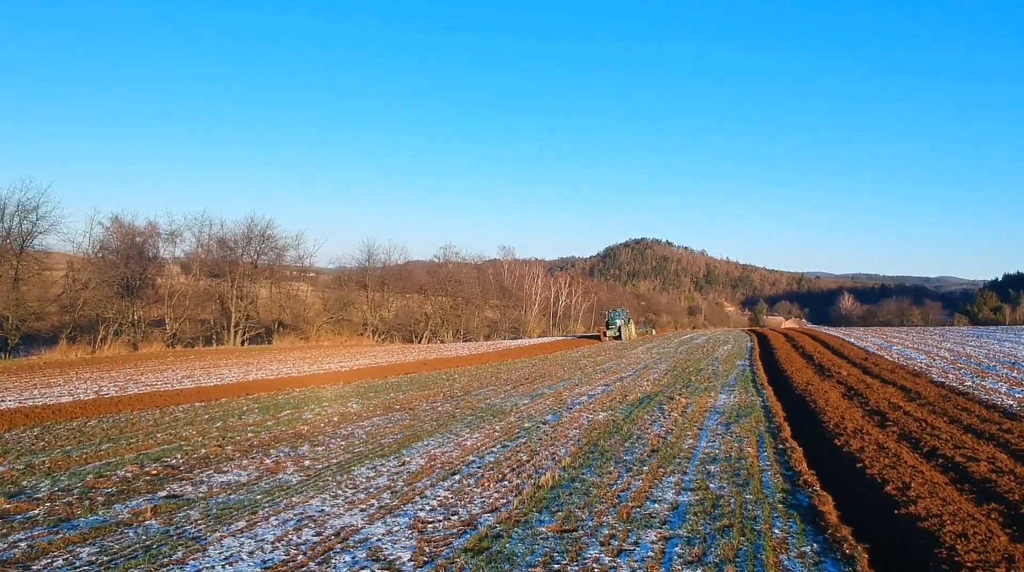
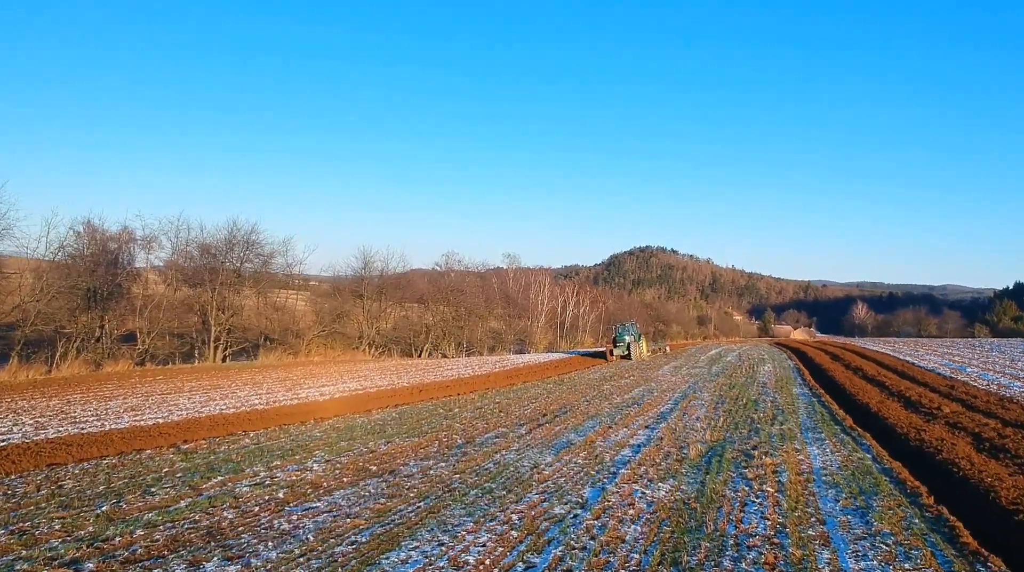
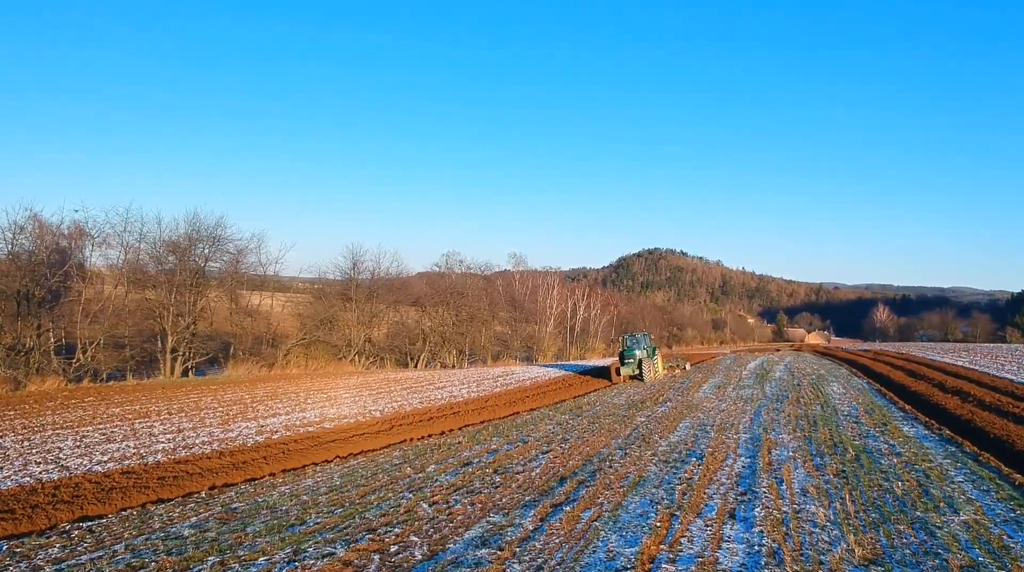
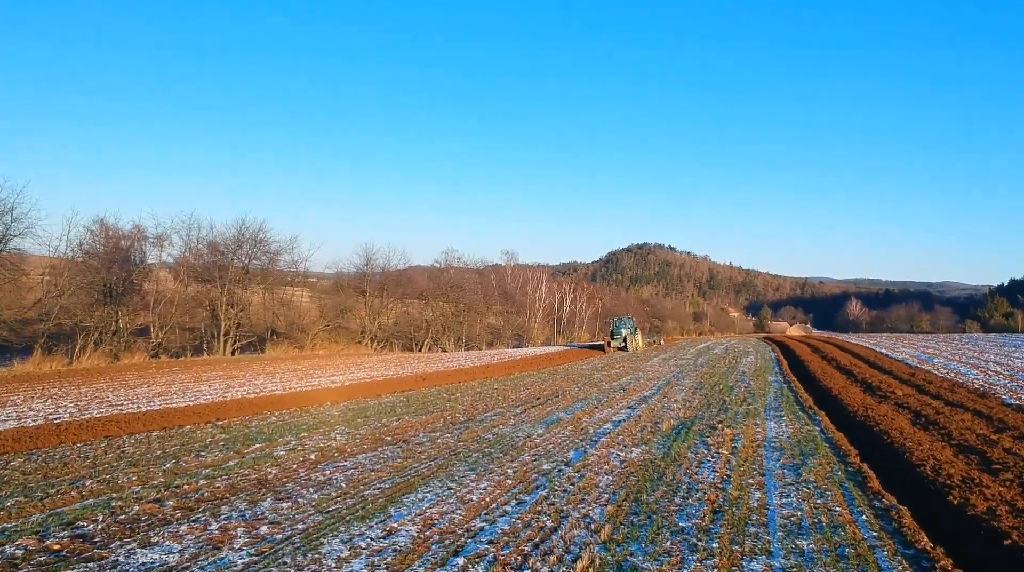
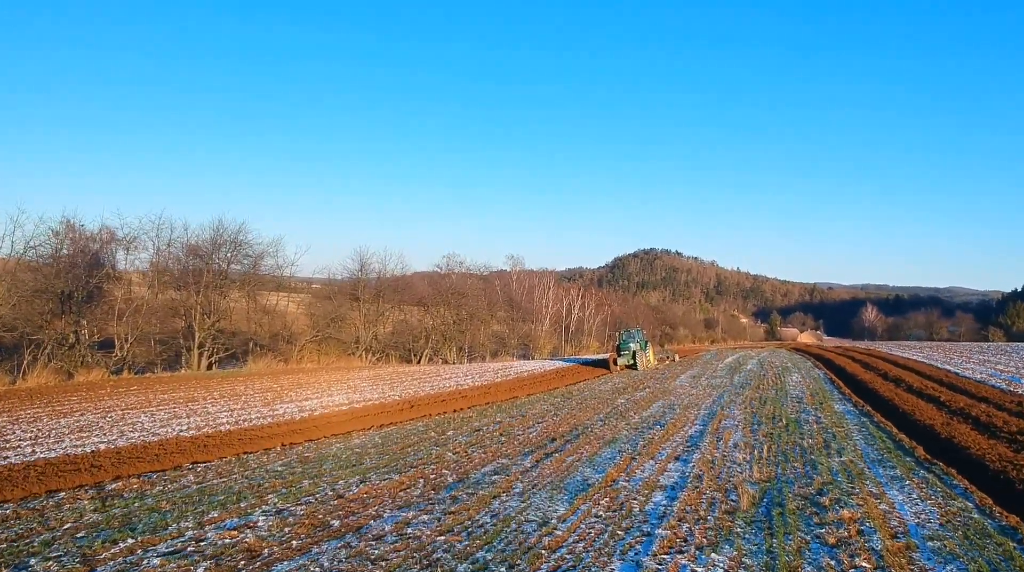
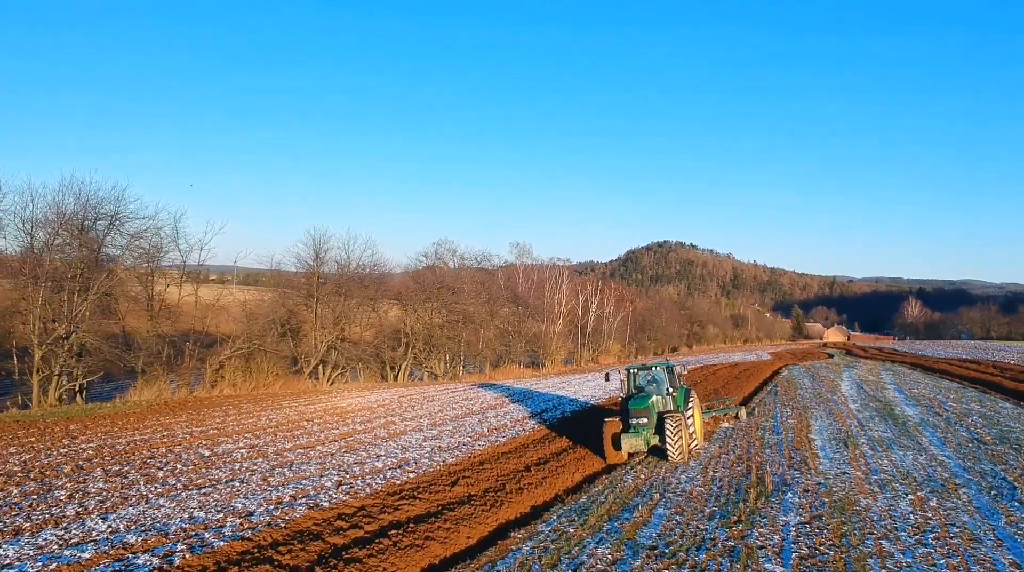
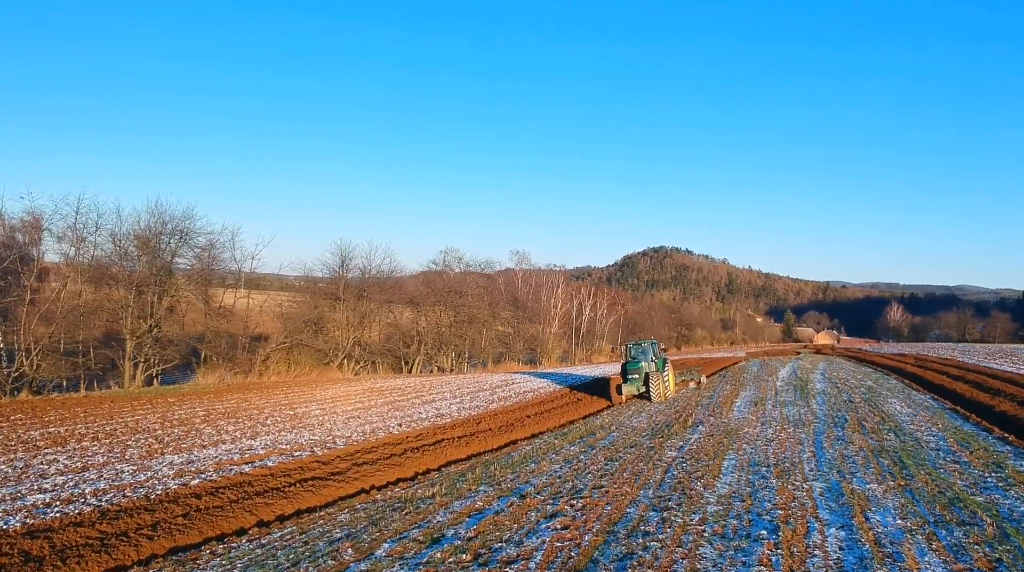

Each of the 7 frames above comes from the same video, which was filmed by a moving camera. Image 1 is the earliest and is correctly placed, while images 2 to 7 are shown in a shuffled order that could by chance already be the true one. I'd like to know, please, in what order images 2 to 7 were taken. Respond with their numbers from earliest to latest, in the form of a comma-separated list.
4, 2, 5, 3, 7, 6
